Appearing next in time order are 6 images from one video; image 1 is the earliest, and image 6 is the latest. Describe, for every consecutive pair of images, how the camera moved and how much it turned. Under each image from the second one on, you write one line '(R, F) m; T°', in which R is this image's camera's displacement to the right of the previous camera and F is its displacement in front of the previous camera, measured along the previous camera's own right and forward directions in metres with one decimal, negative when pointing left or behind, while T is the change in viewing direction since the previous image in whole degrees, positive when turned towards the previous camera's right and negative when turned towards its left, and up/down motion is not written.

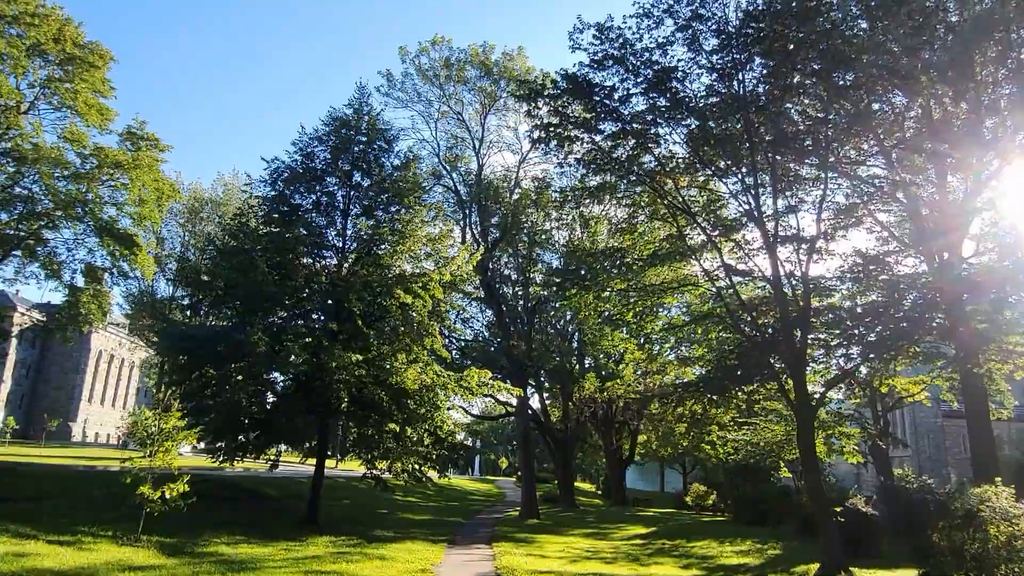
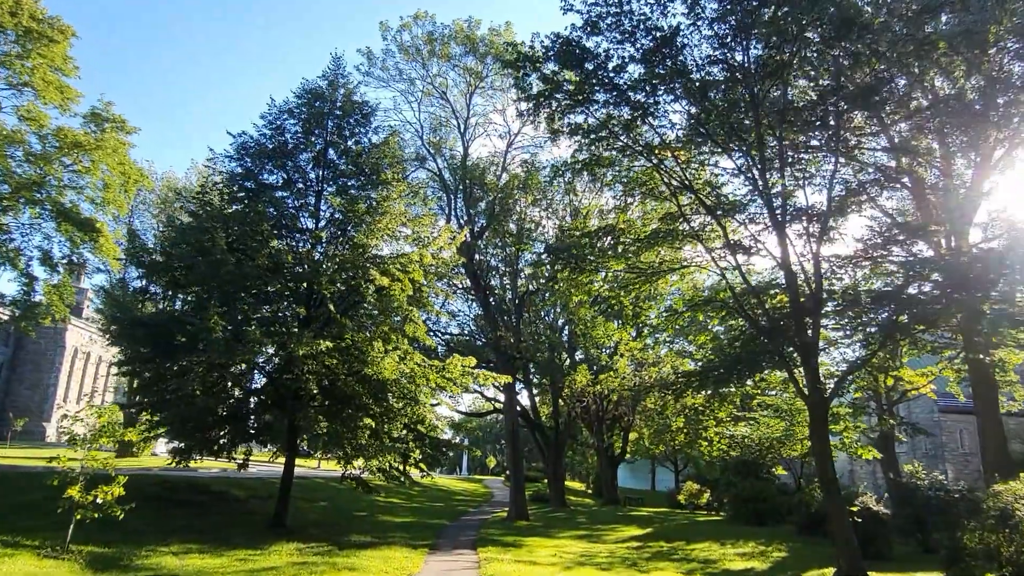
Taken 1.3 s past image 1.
(+0.1, +1.4) m; +1°
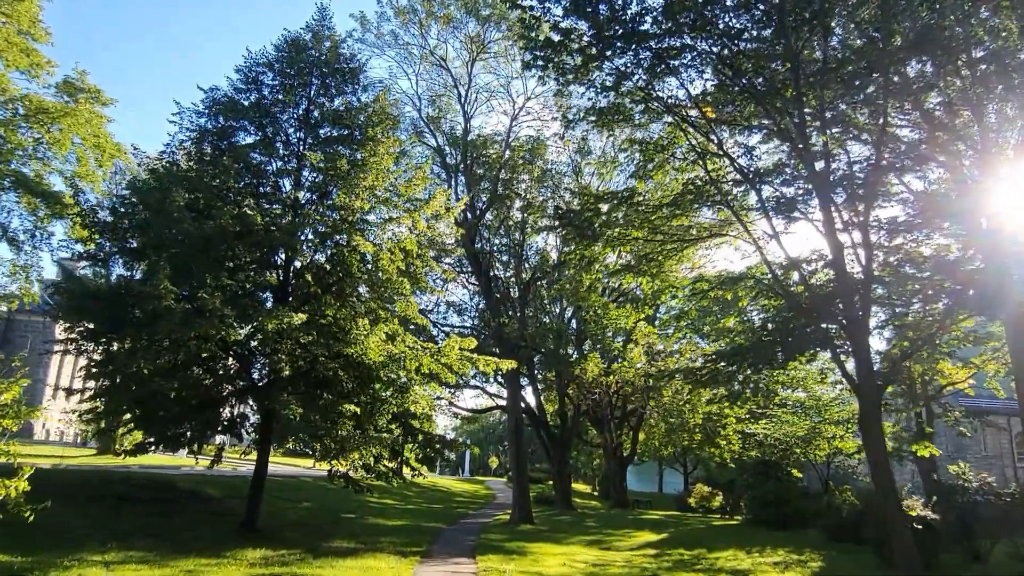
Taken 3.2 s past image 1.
(0.0, +2.0) m; 0°
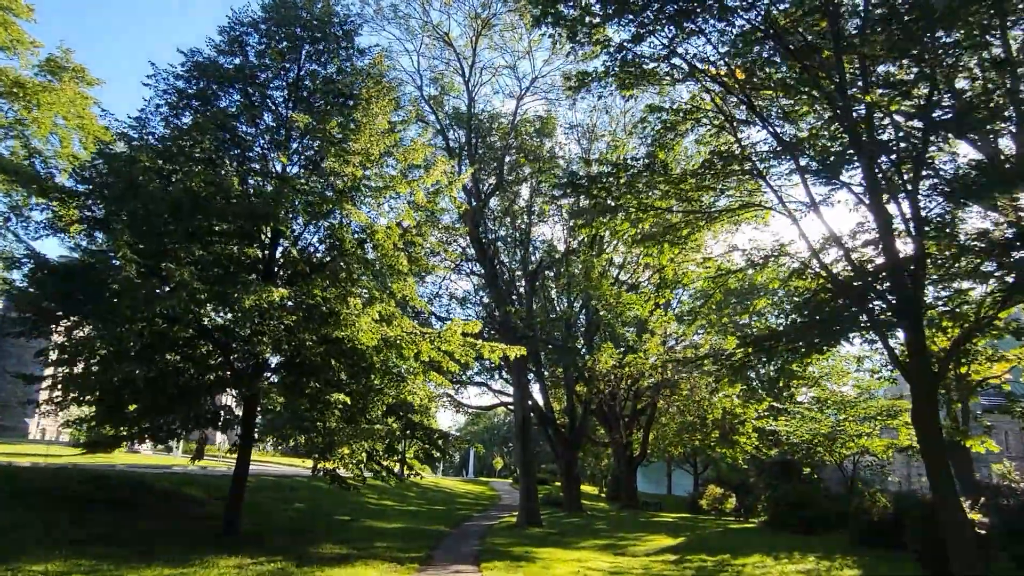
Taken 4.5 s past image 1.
(-0.1, +1.4) m; 0°
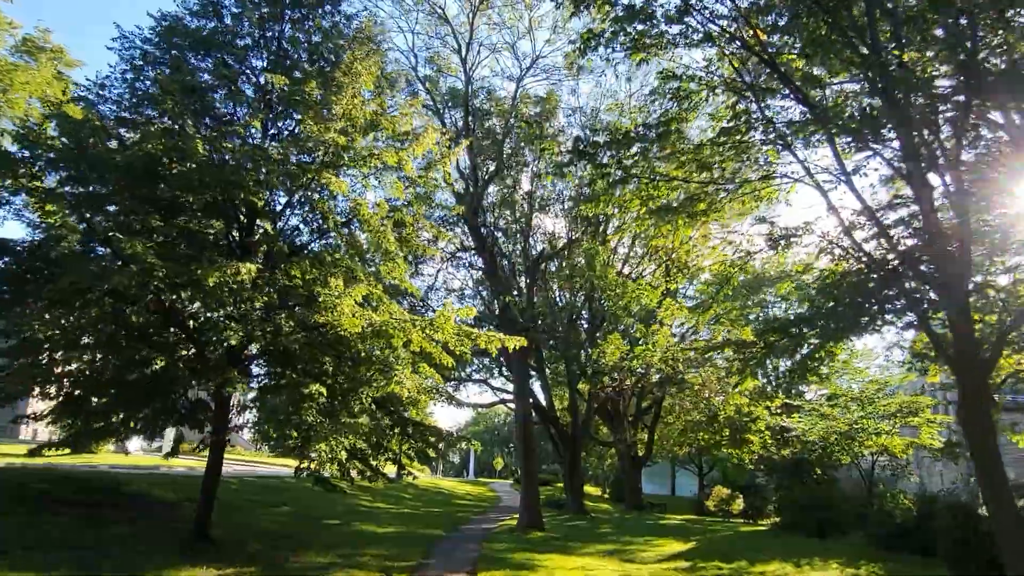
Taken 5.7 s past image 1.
(0.0, +1.2) m; 0°
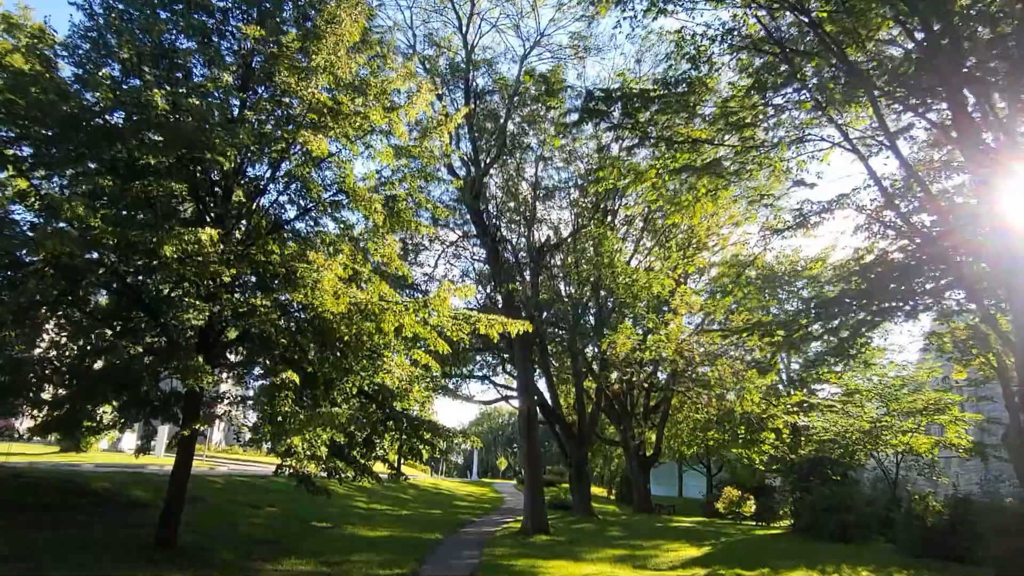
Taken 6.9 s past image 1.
(0.0, +1.2) m; 0°
